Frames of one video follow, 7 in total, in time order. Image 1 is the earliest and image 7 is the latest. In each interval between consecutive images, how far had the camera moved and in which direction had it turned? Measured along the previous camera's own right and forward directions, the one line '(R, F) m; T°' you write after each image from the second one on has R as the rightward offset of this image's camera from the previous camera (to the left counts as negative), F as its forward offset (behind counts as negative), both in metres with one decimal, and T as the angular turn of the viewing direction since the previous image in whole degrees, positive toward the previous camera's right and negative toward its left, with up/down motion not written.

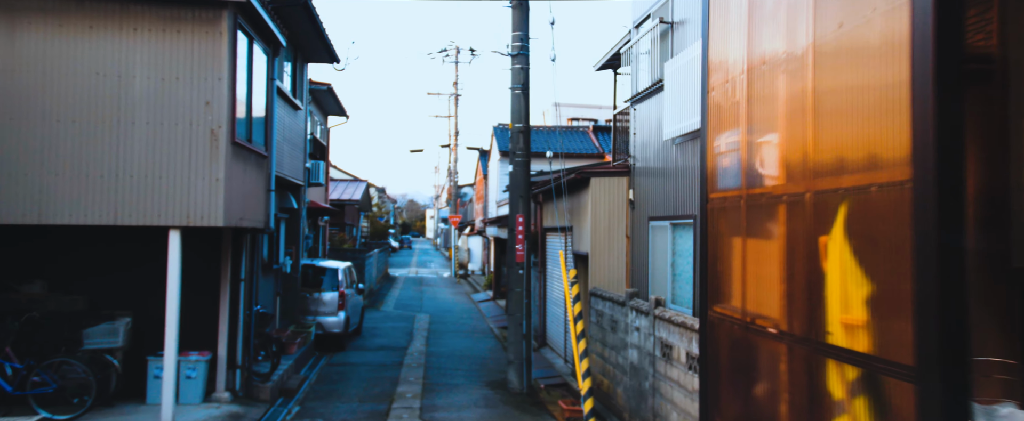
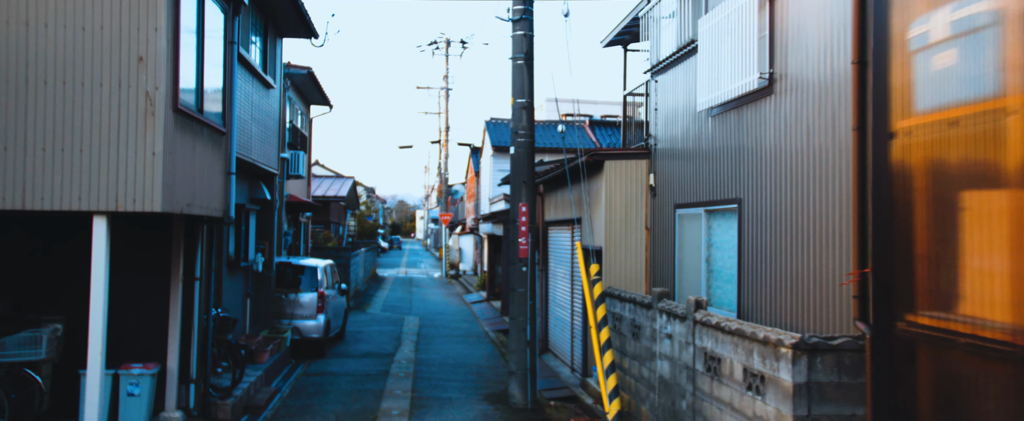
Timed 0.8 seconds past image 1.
(-0.2, +1.4) m; +1°
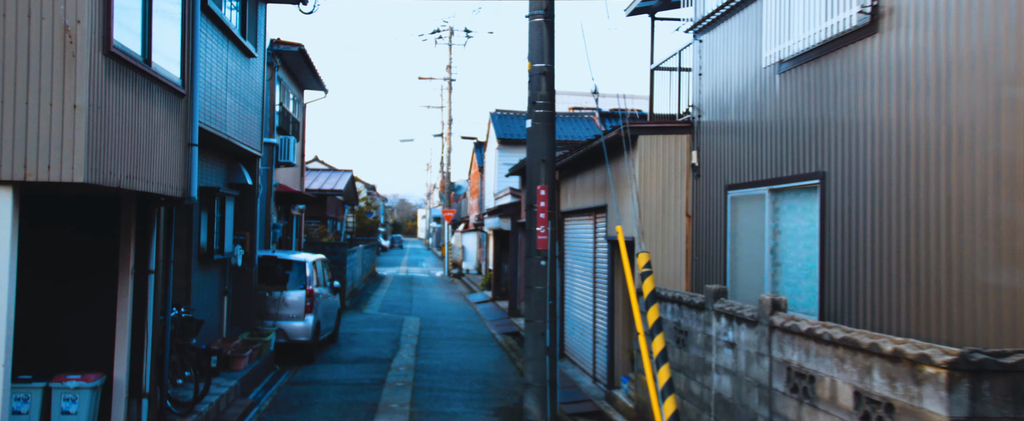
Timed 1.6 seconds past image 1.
(-0.2, +1.4) m; 0°
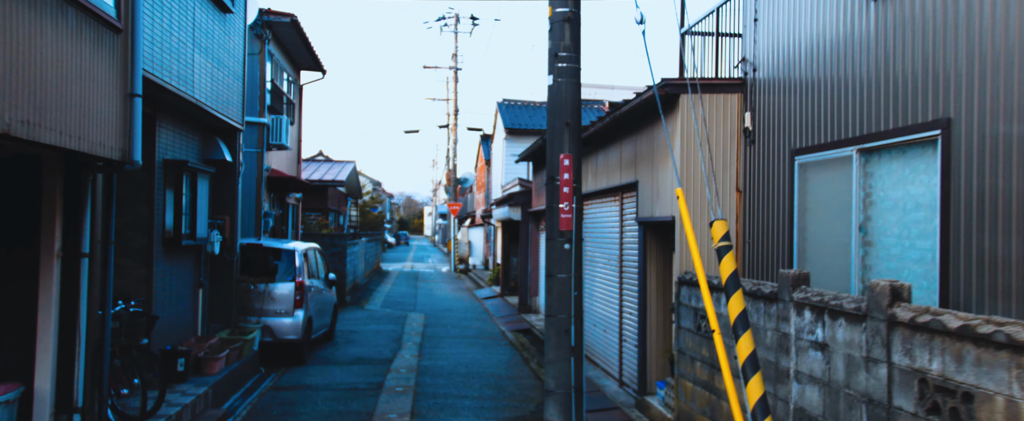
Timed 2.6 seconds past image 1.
(-0.1, +1.3) m; -1°
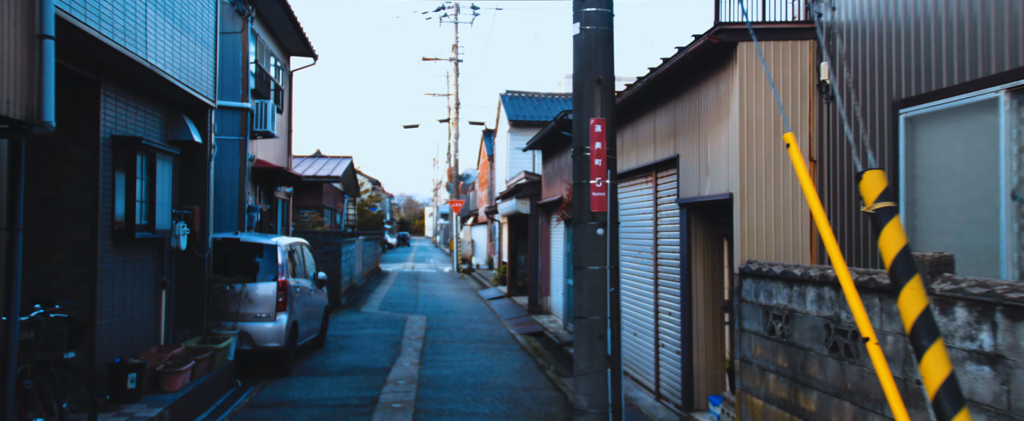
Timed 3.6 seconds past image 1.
(-0.1, +1.3) m; 0°
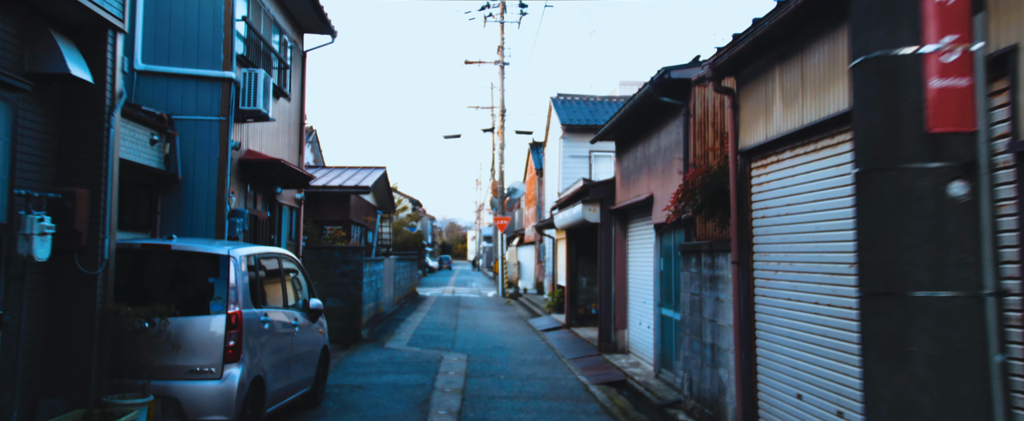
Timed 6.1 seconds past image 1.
(-0.4, +3.4) m; -3°
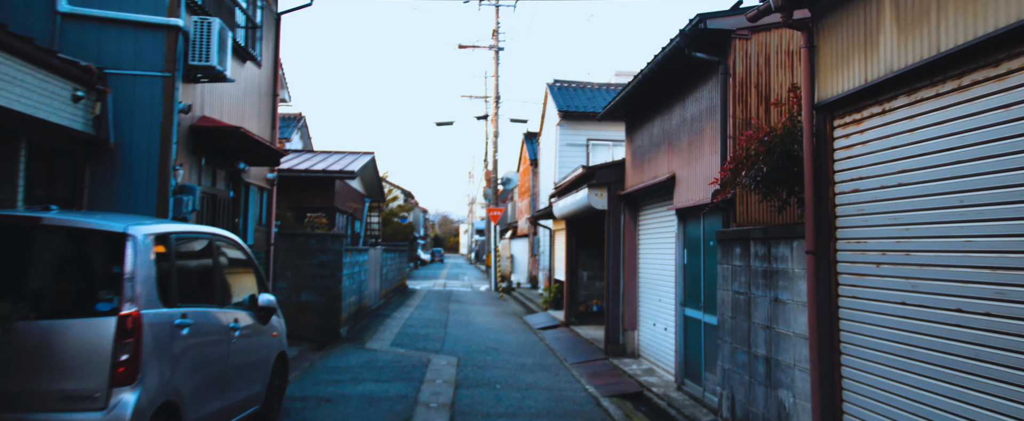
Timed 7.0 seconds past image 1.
(-0.1, +1.6) m; +1°
